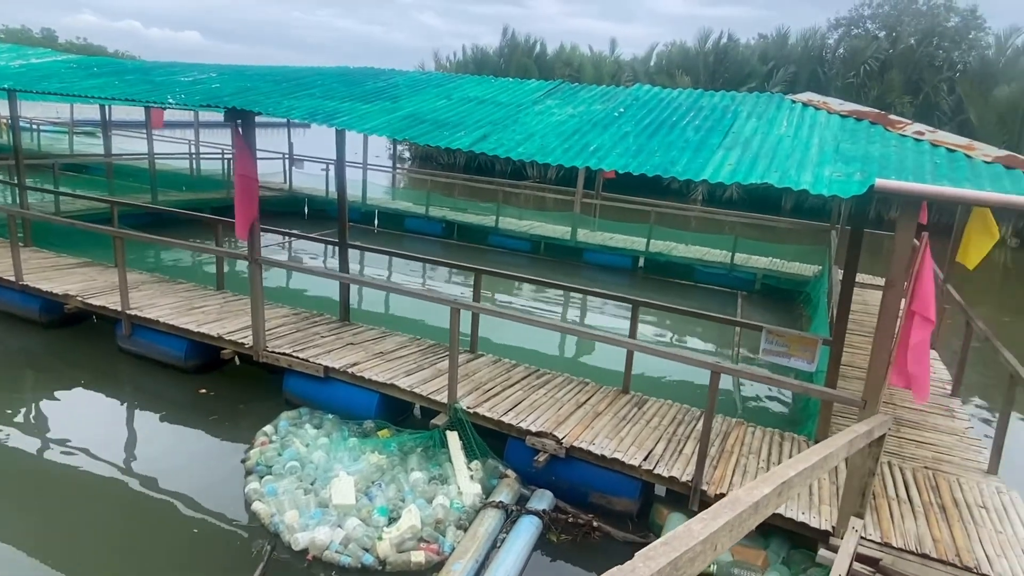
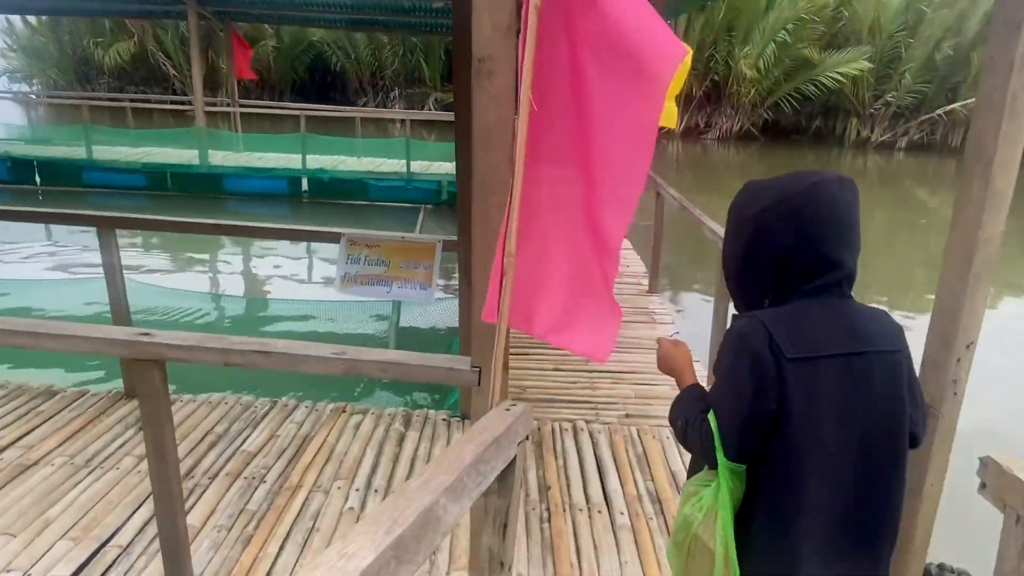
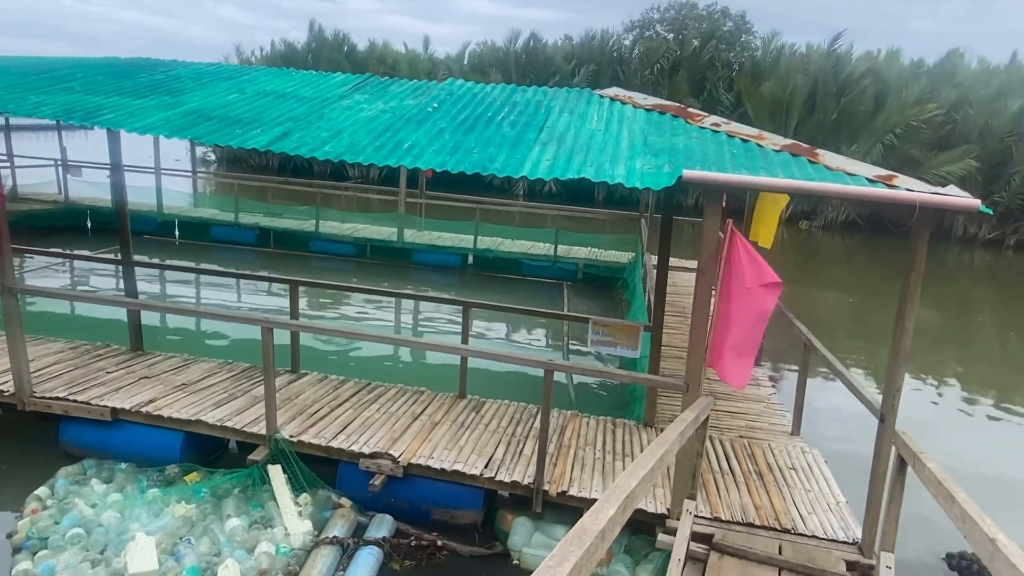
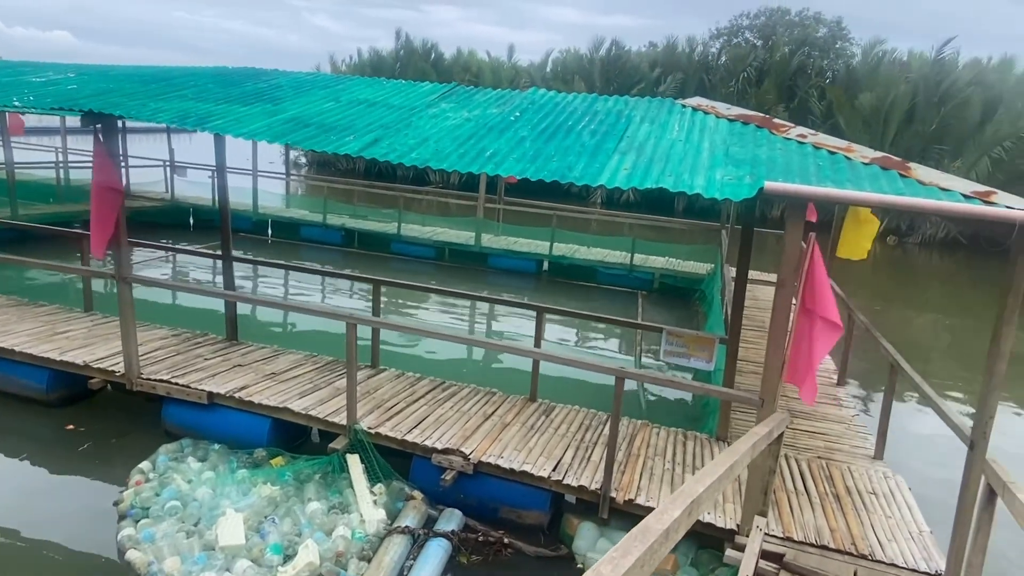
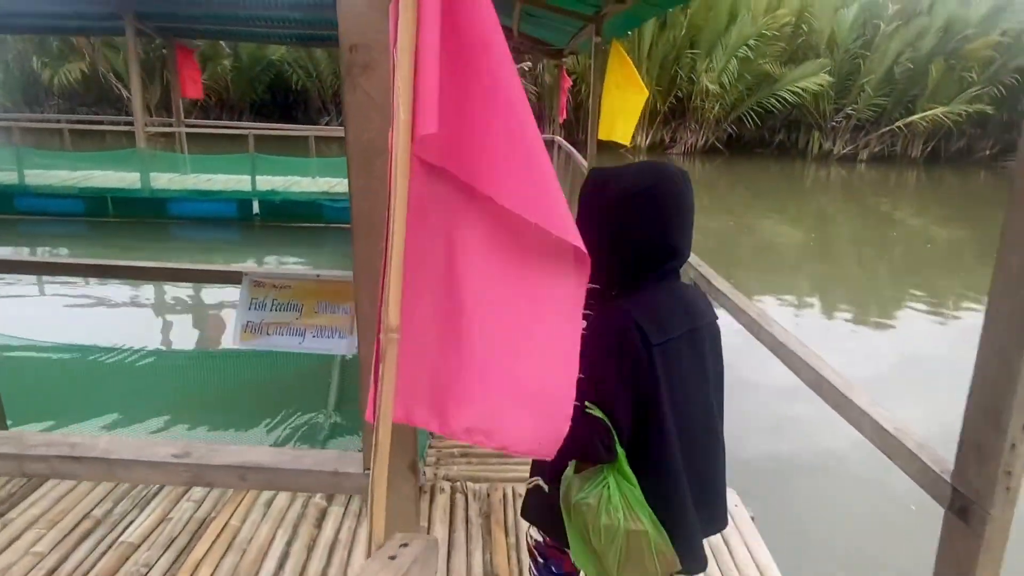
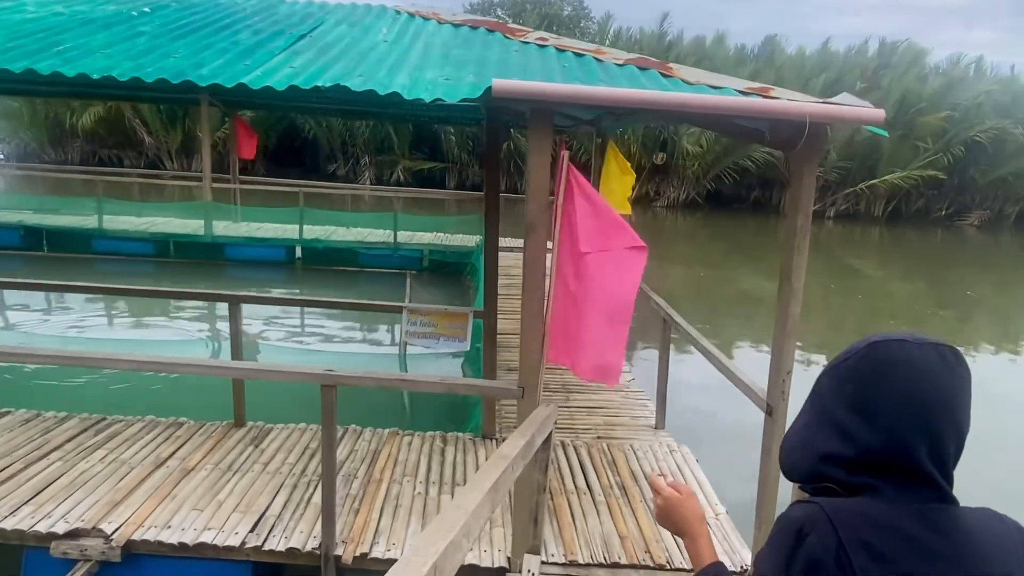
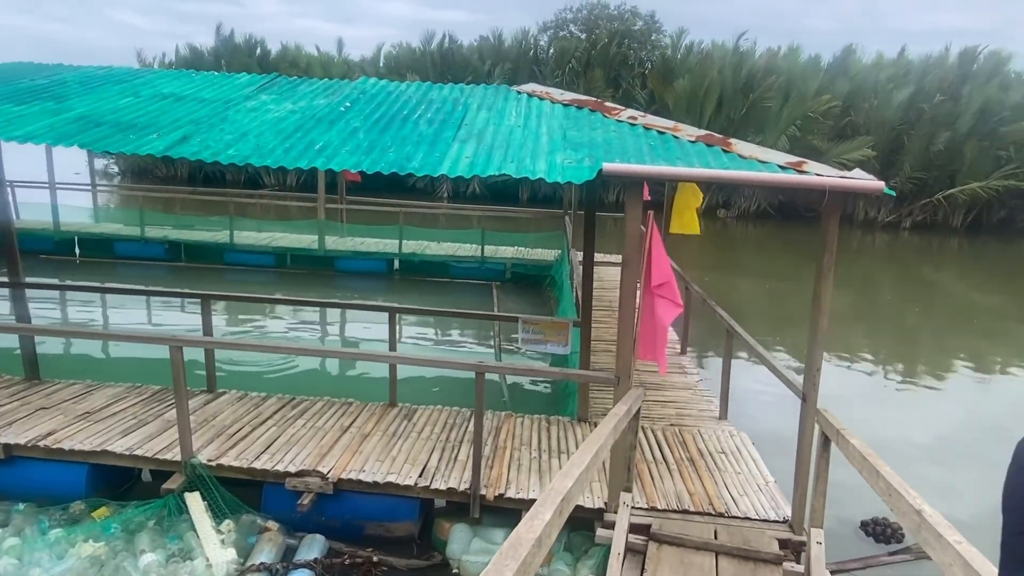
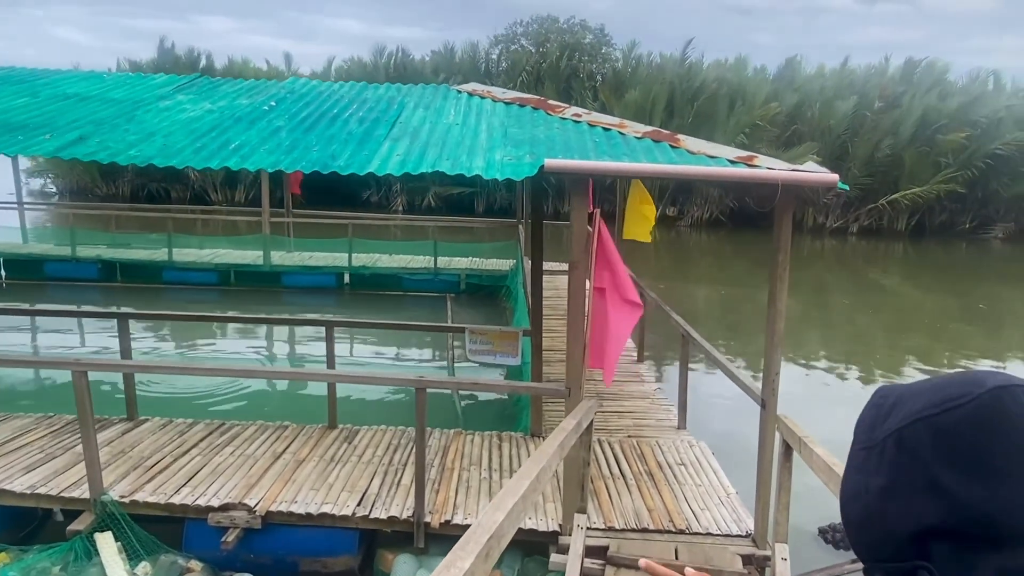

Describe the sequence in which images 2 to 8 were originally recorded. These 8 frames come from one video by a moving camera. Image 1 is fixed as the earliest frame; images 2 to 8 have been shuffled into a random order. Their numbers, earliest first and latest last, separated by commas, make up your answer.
4, 3, 7, 8, 6, 2, 5
